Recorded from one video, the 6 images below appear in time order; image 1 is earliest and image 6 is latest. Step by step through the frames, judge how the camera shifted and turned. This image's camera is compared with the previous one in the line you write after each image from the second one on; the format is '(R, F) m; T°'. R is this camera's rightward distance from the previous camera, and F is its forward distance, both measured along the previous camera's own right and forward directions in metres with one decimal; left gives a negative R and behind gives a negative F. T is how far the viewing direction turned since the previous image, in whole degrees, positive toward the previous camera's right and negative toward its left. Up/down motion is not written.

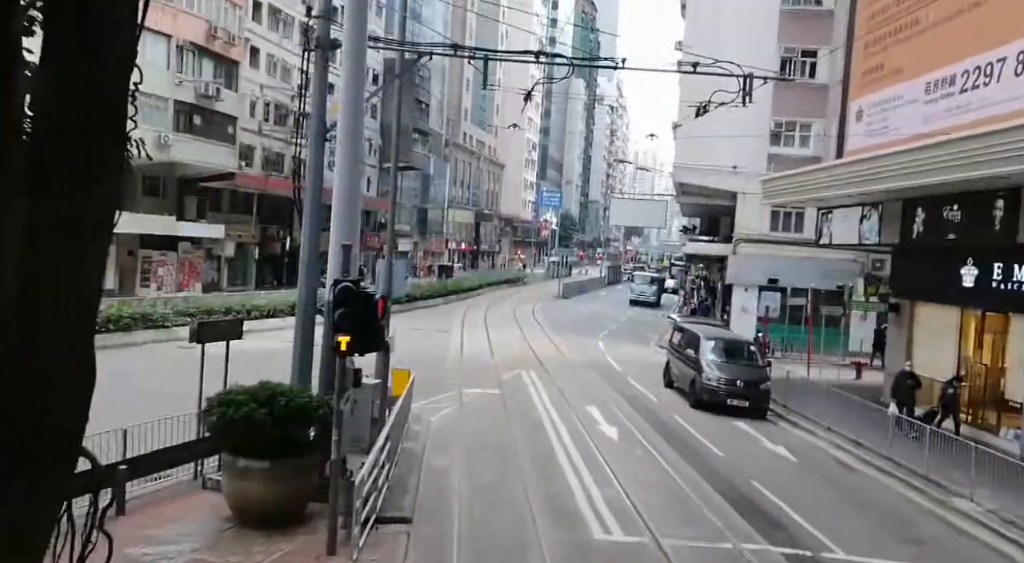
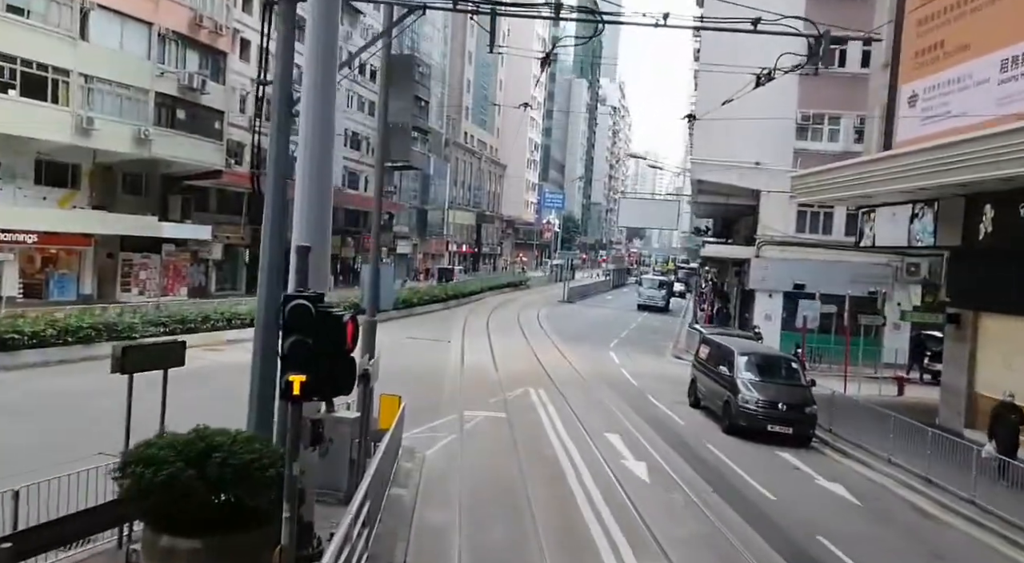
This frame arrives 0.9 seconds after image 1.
(-0.2, +2.5) m; 0°
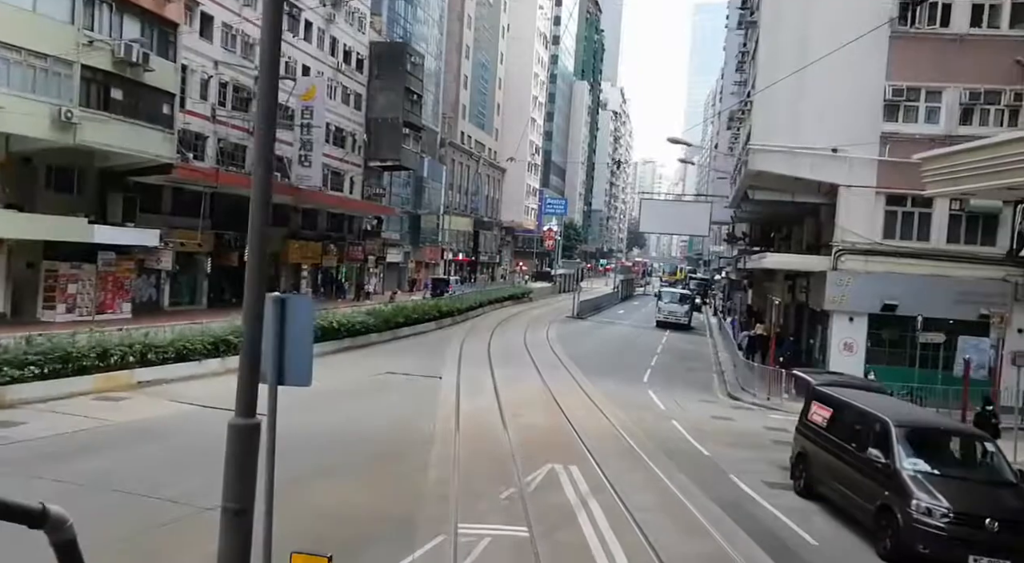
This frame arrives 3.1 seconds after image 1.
(-0.4, +6.7) m; 0°
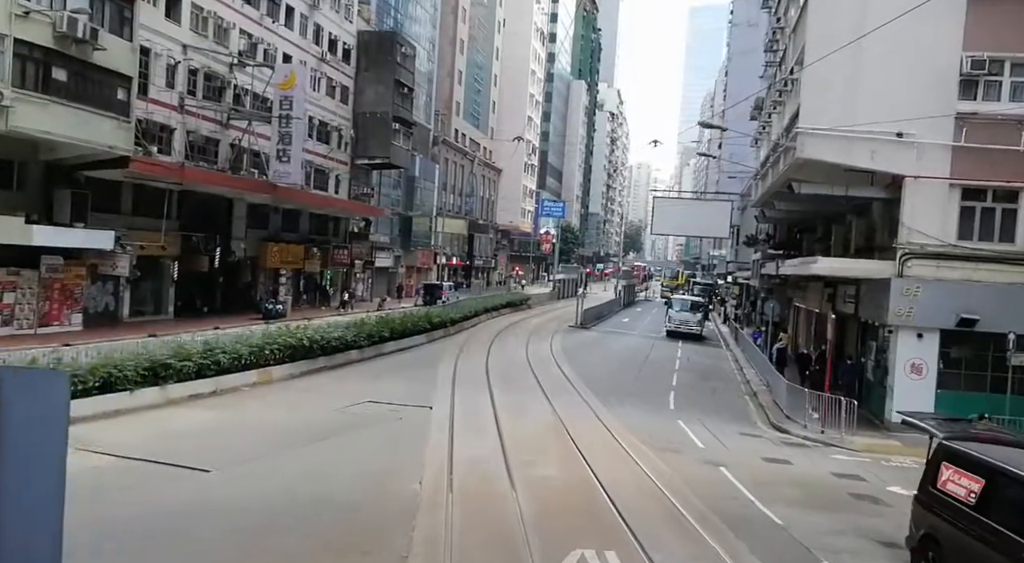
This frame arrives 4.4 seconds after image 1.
(-0.3, +4.0) m; 0°
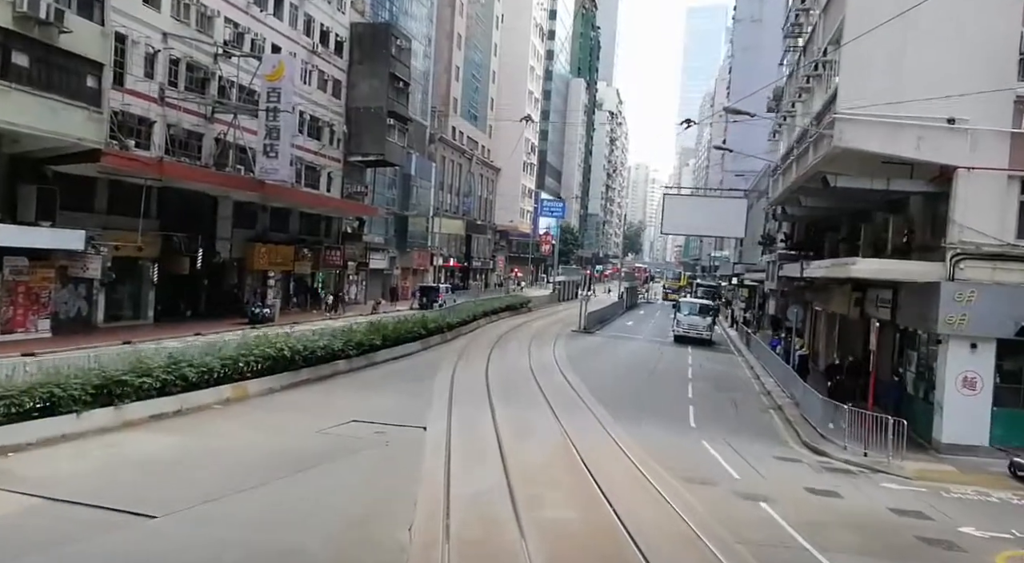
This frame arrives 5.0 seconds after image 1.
(-0.2, +2.2) m; 0°
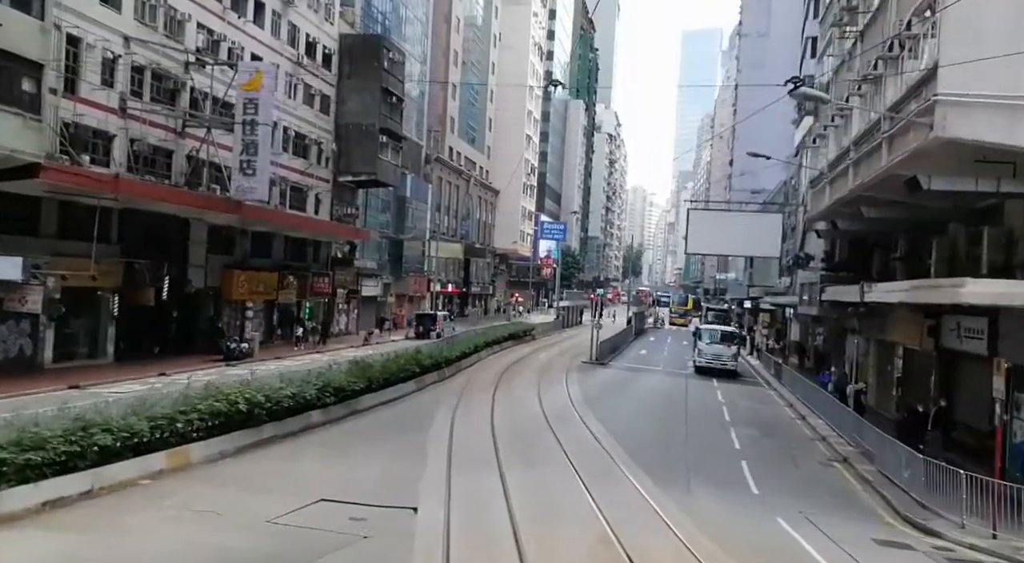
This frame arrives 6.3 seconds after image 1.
(-0.3, +4.1) m; 0°
